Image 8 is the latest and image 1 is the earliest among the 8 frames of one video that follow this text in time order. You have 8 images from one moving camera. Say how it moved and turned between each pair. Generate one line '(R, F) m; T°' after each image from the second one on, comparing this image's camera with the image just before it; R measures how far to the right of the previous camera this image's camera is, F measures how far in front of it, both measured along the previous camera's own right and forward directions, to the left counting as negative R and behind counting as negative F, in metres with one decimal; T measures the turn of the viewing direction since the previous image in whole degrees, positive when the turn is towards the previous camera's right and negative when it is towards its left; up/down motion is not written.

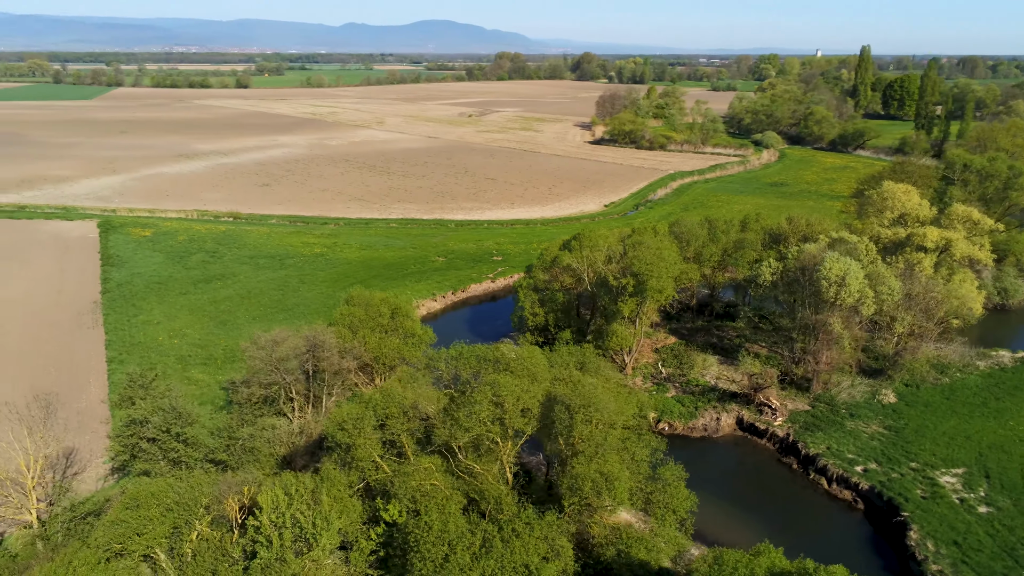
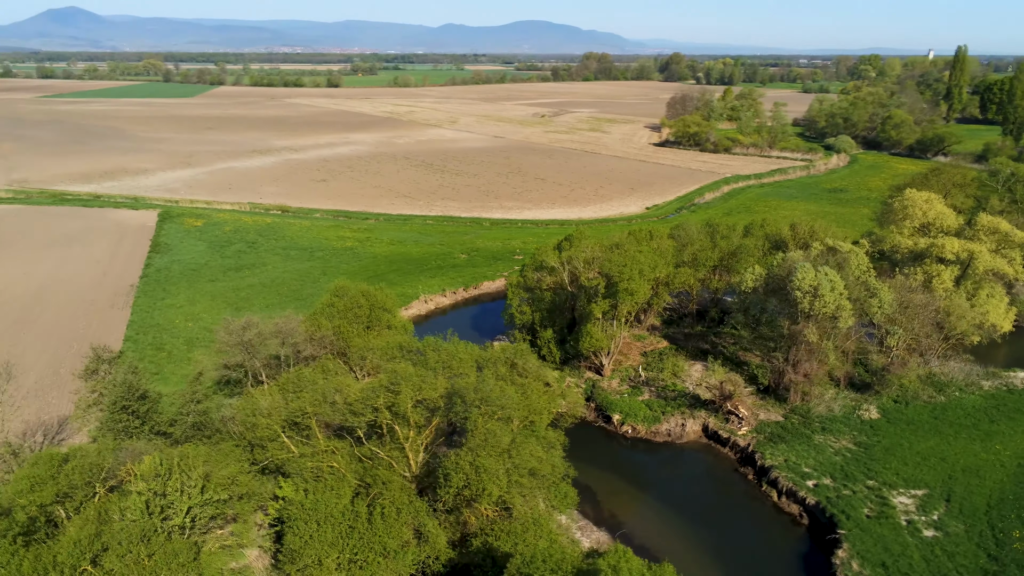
(+4.2, -0.2) m; -7°
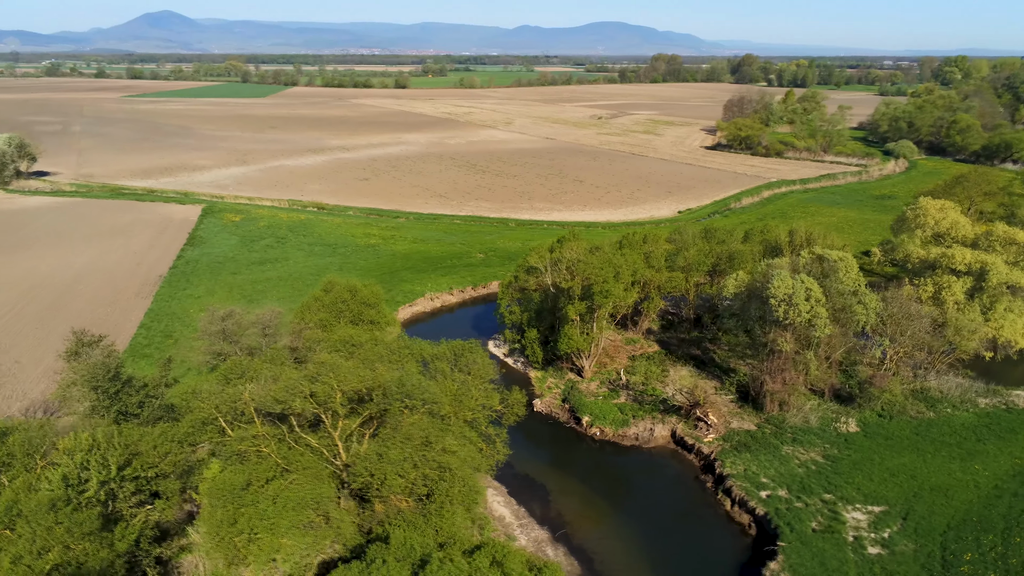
(+3.4, -0.2) m; -5°
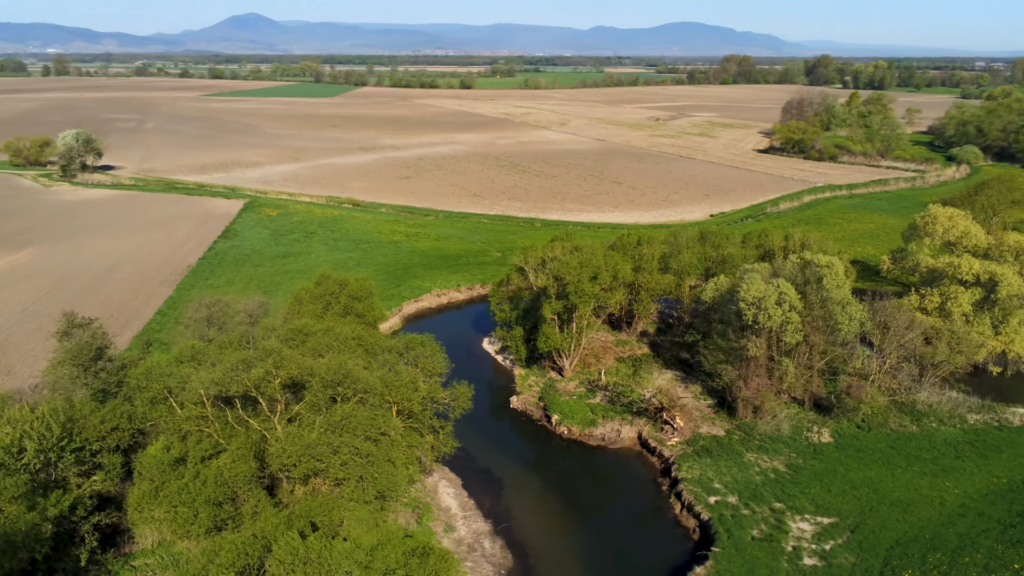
(+3.4, -0.2) m; -5°
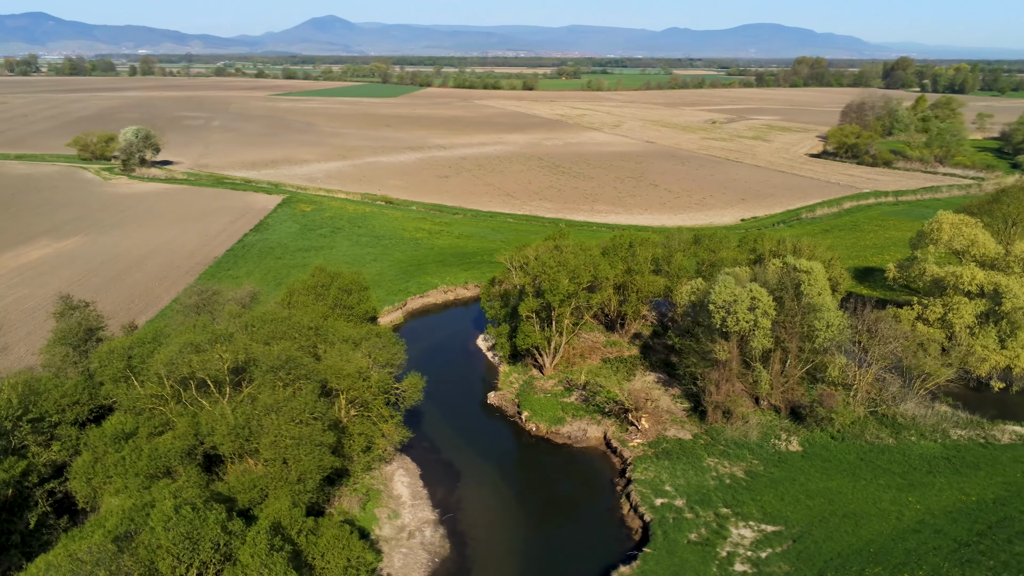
(+3.3, -0.2) m; -5°
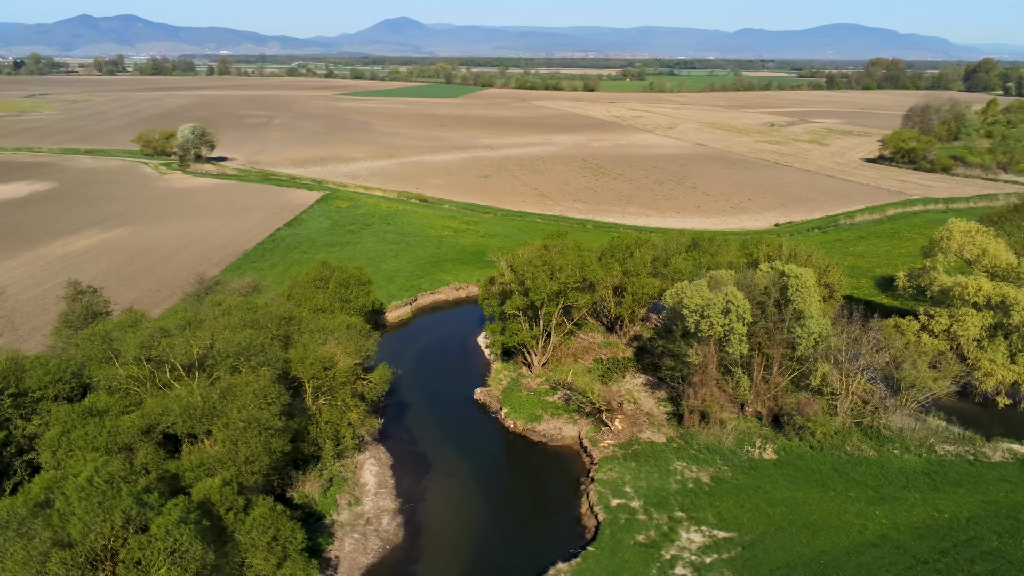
(+2.9, -0.2) m; -5°
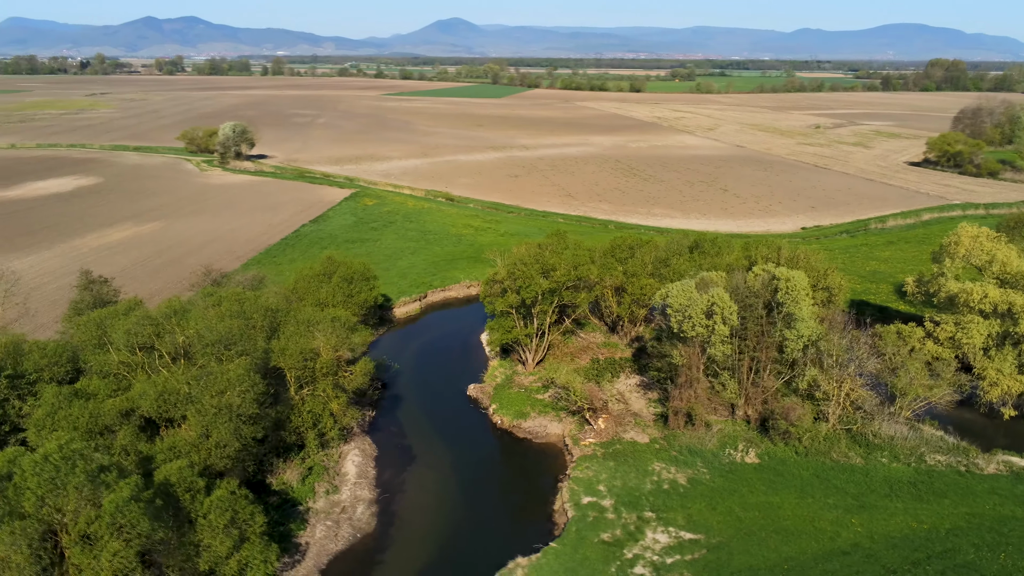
(+2.1, -0.2) m; -4°
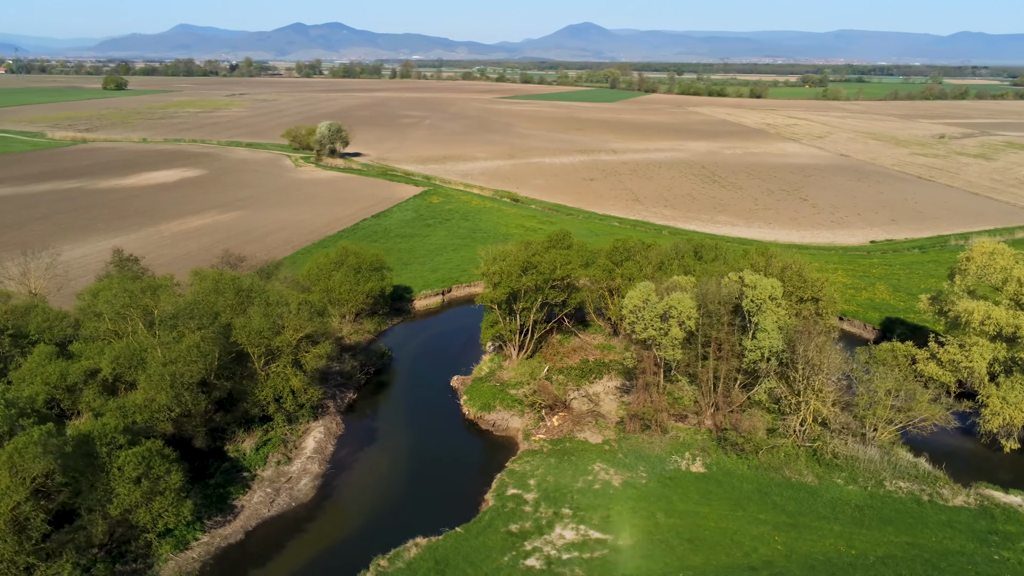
(+5.4, -0.2) m; -9°
